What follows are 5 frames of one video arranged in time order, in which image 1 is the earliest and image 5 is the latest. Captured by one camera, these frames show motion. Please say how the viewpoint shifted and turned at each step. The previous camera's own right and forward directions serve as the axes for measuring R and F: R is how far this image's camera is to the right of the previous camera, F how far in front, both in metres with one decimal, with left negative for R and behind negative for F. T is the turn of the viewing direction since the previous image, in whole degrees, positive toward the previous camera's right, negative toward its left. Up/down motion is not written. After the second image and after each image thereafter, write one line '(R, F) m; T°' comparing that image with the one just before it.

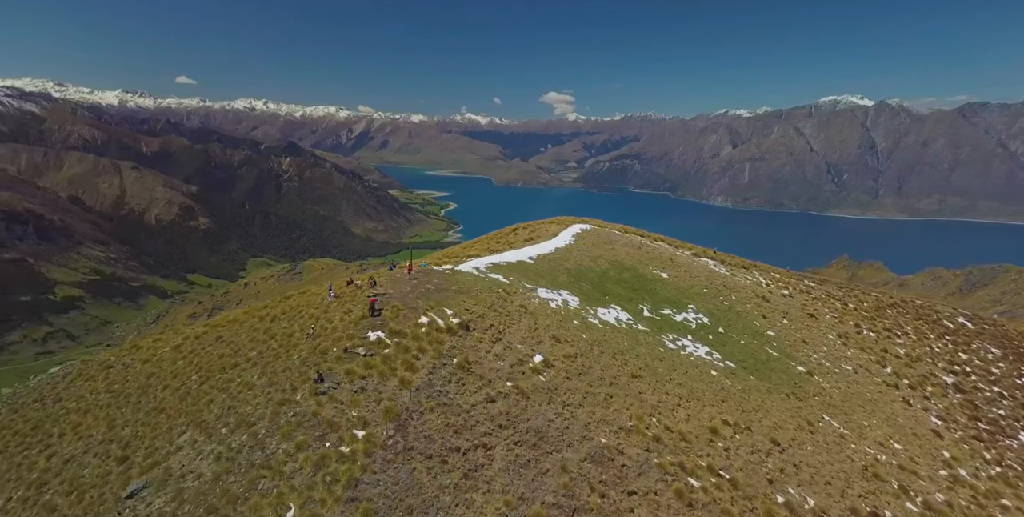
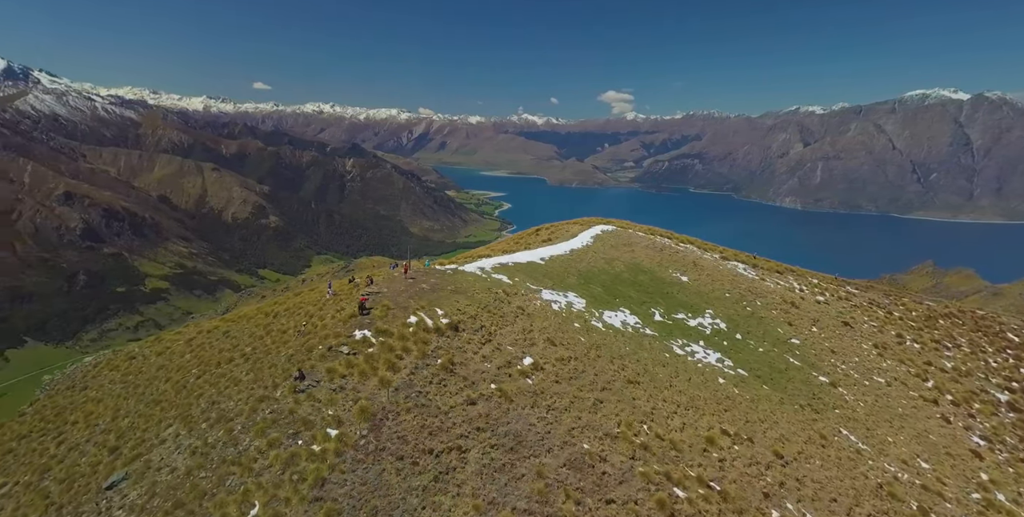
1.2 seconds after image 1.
(+1.8, +0.5) m; -3°
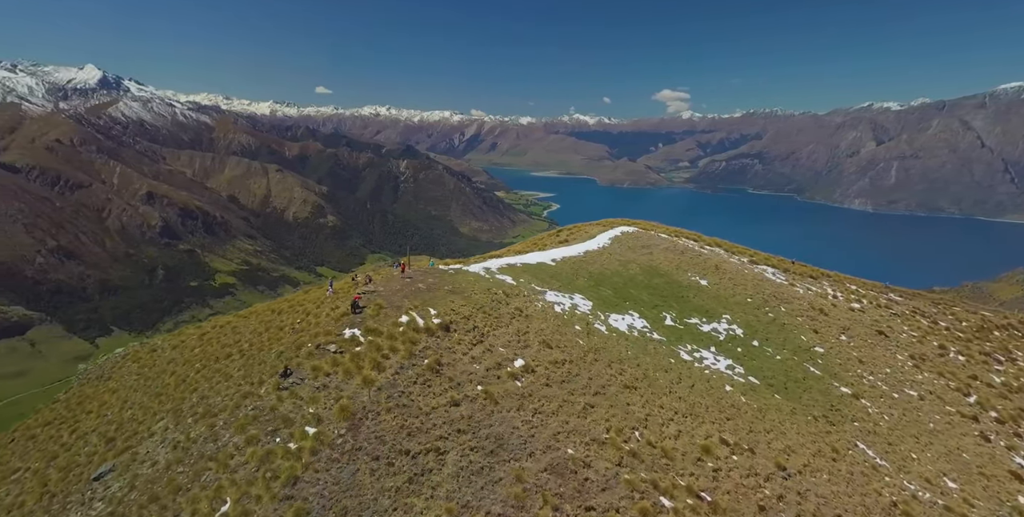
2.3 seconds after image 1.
(+1.6, +0.4) m; -3°
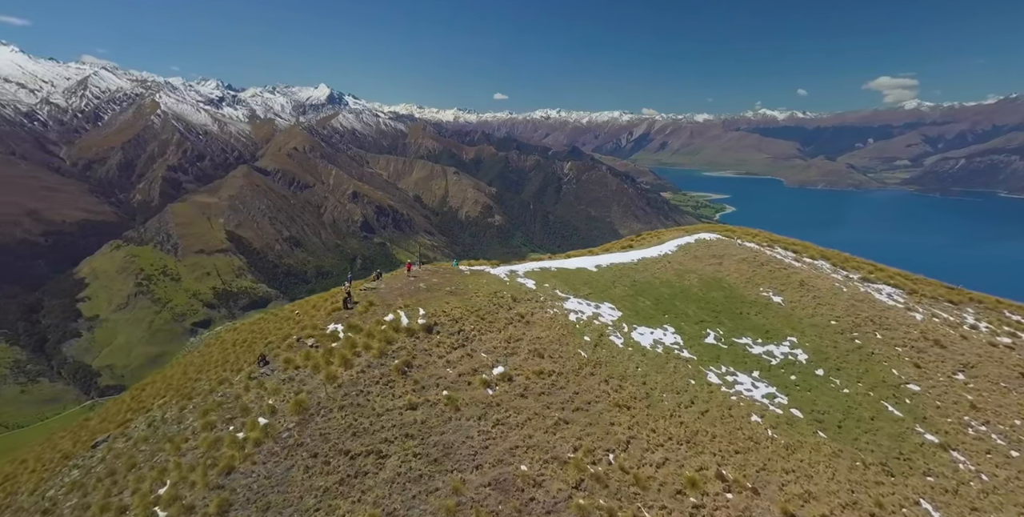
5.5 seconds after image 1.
(+4.7, +1.2) m; -10°
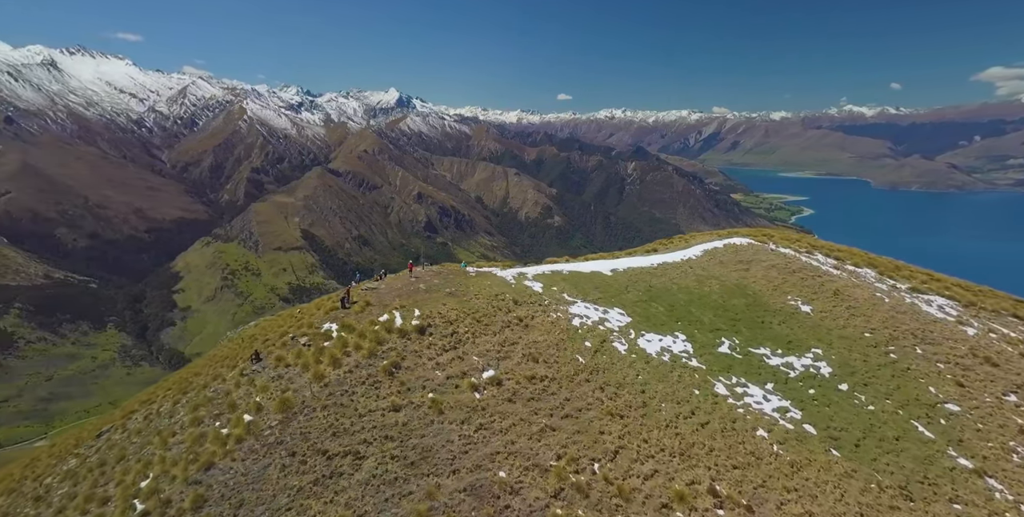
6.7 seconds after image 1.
(+1.8, +0.2) m; -4°
